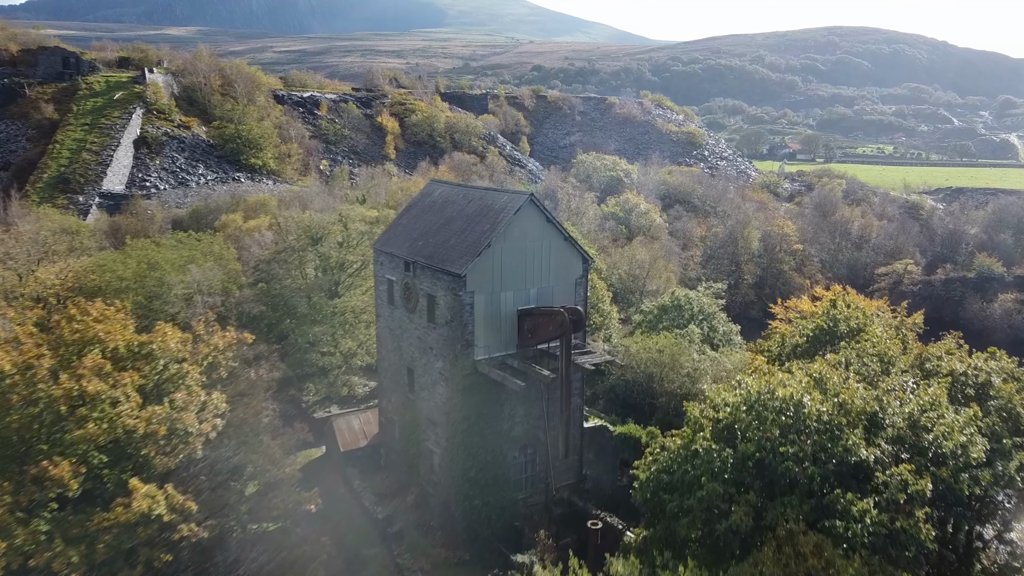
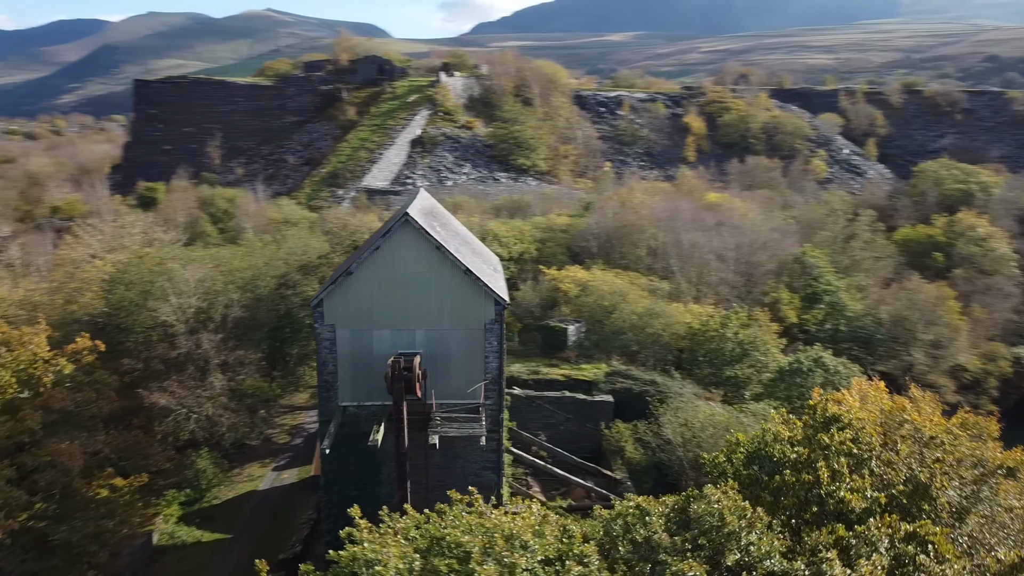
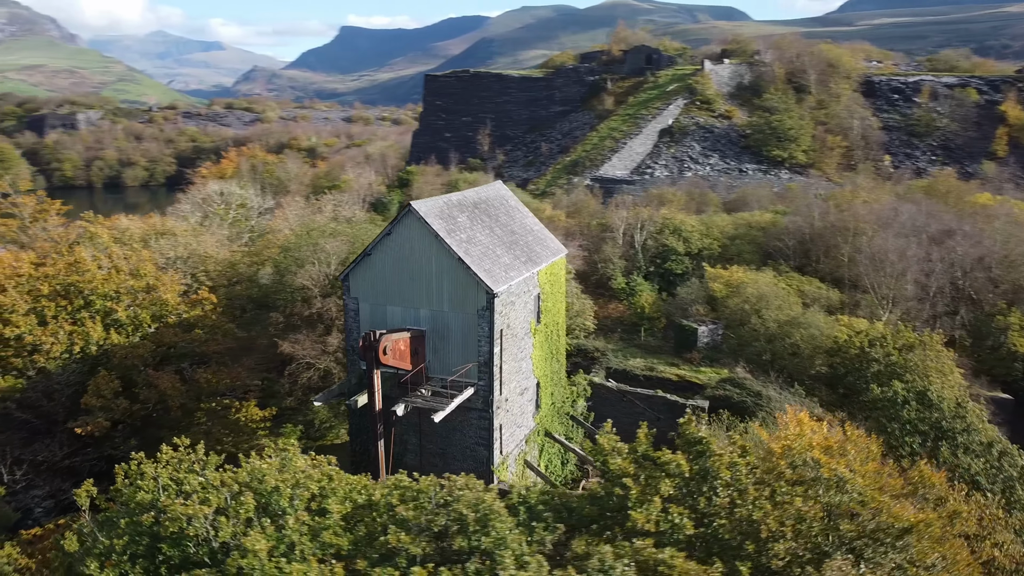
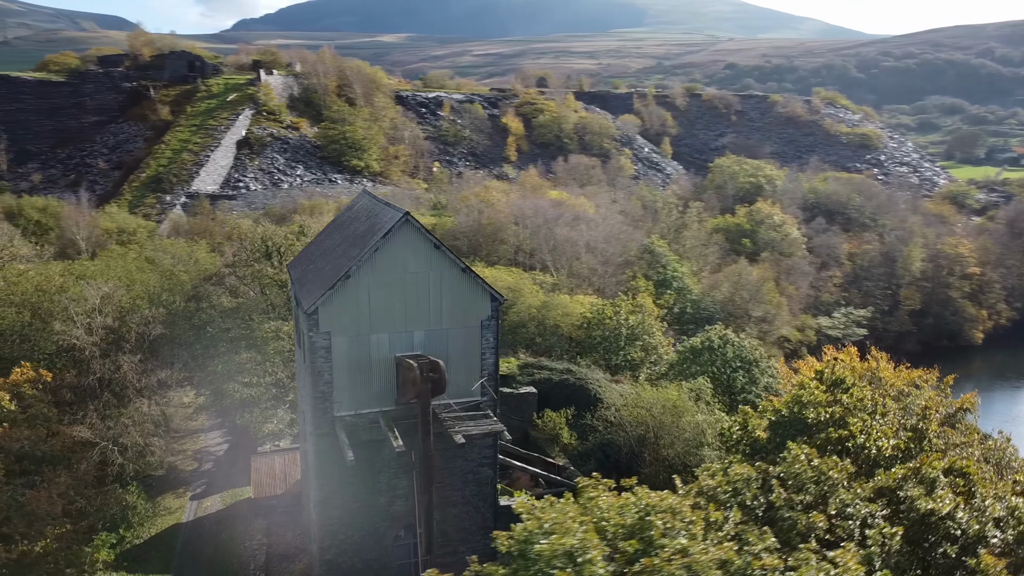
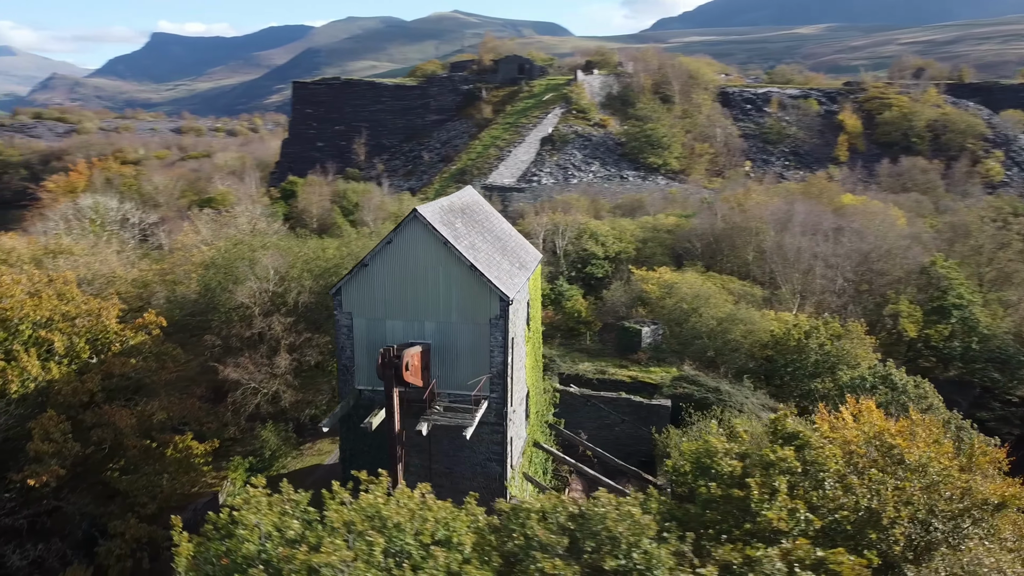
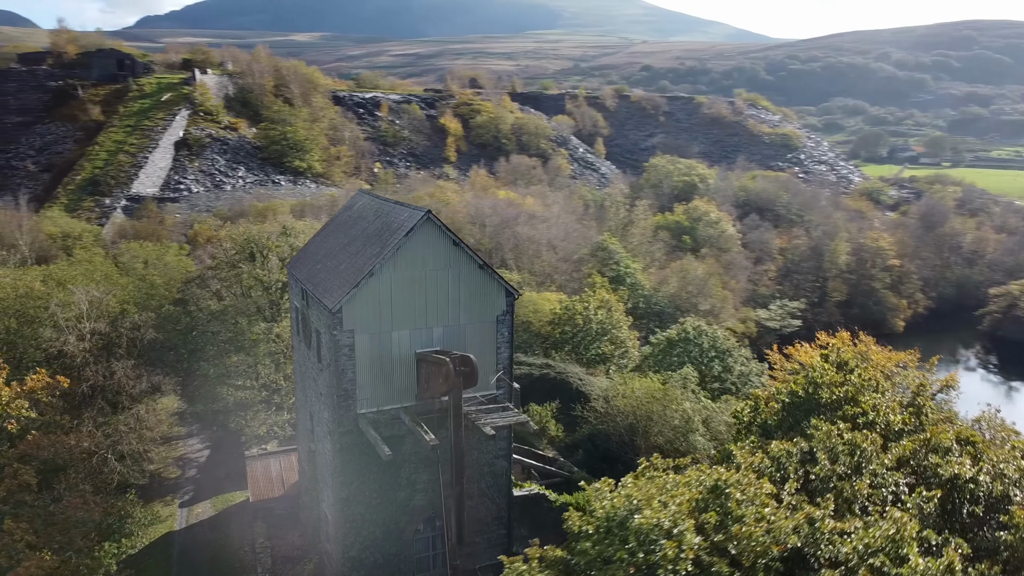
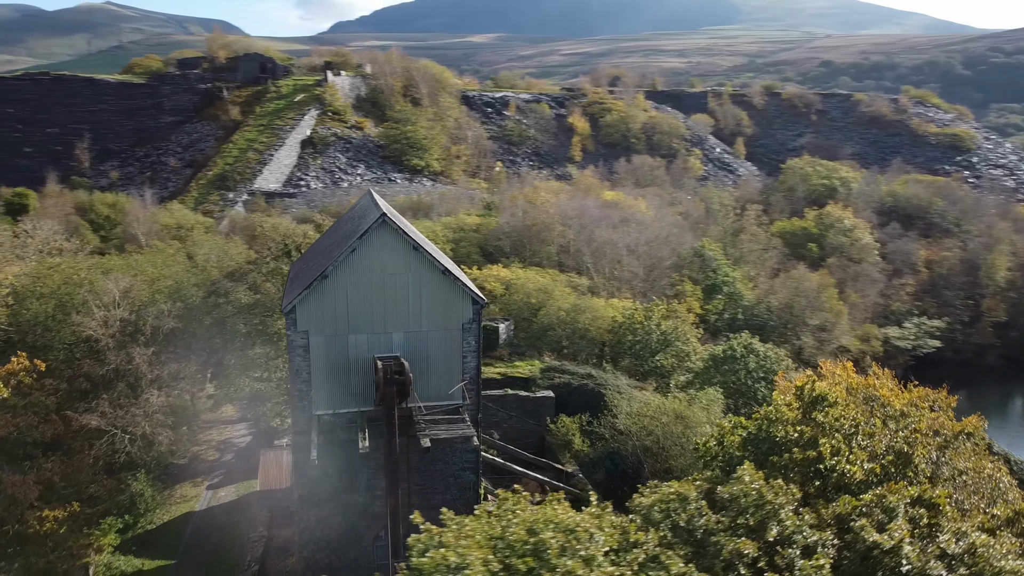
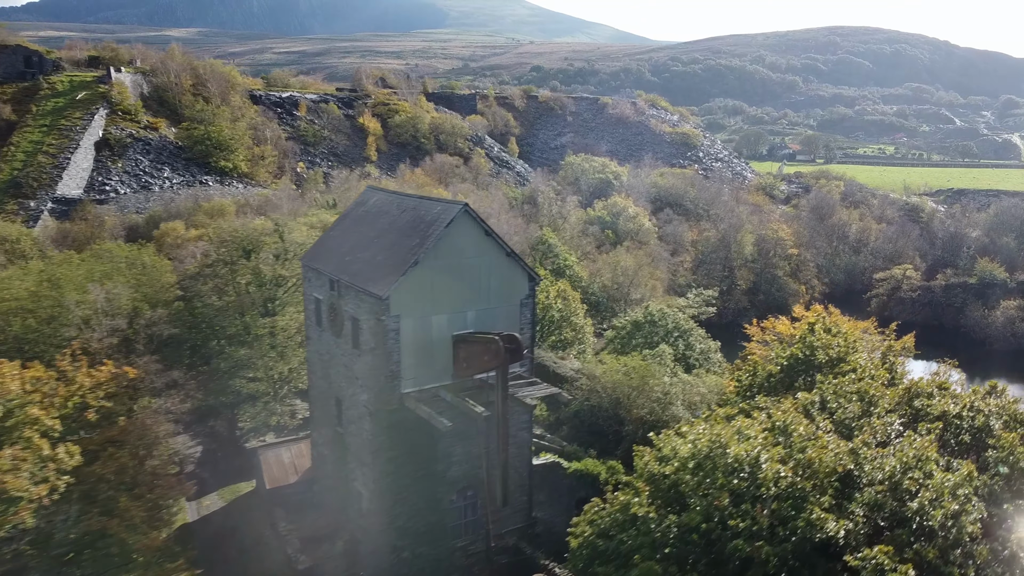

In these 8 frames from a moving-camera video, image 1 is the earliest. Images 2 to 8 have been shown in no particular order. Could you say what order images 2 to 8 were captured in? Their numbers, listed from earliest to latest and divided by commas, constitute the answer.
8, 6, 4, 7, 2, 5, 3
